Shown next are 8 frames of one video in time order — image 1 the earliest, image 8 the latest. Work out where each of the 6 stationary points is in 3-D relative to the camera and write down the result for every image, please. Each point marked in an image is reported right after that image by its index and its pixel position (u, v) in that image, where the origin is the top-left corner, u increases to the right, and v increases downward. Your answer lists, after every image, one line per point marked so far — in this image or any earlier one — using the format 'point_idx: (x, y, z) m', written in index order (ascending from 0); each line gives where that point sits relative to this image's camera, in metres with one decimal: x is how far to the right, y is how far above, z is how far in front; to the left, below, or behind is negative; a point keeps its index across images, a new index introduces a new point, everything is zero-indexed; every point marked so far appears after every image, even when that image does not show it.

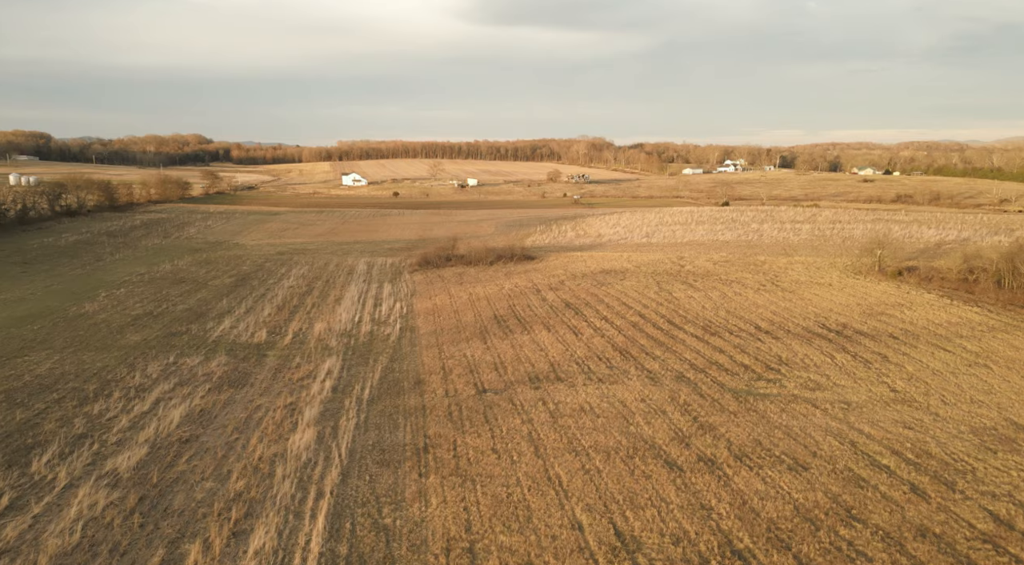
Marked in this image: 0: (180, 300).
0: (-9.7, -0.6, +20.1) m
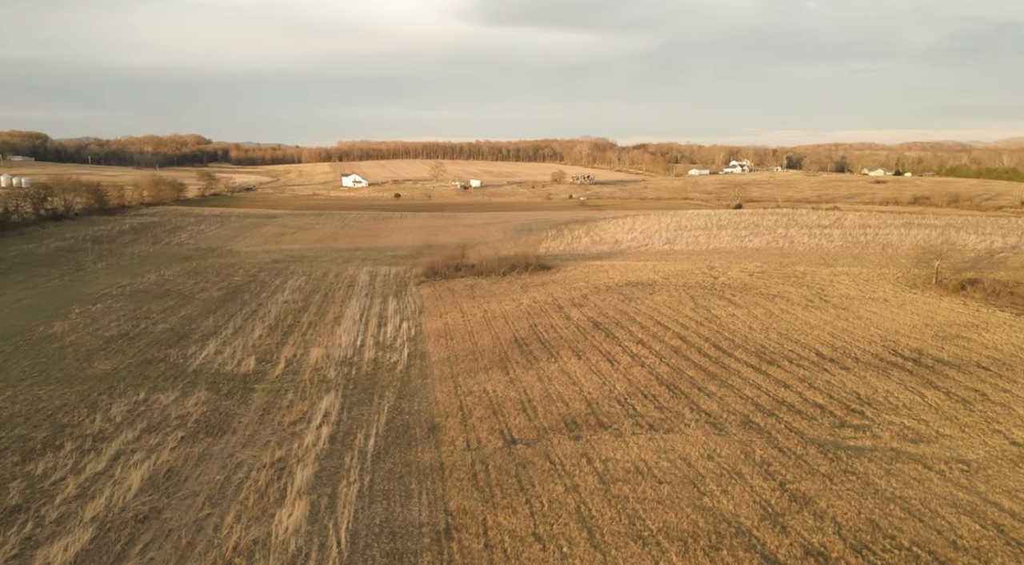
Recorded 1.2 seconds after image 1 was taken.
0: (-9.2, -1.0, +18.1) m
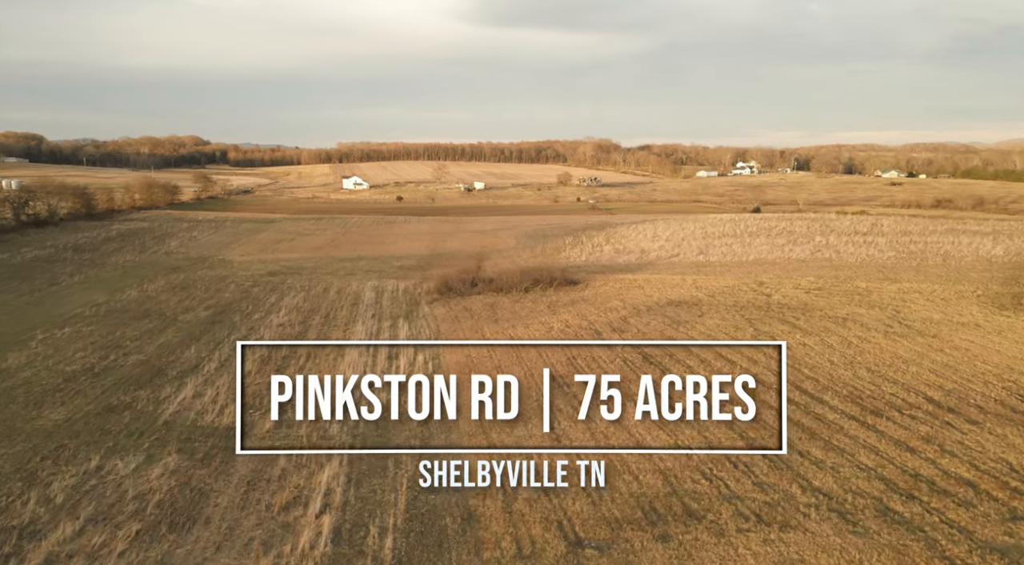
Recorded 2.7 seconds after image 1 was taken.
0: (-8.5, -1.5, +15.7) m
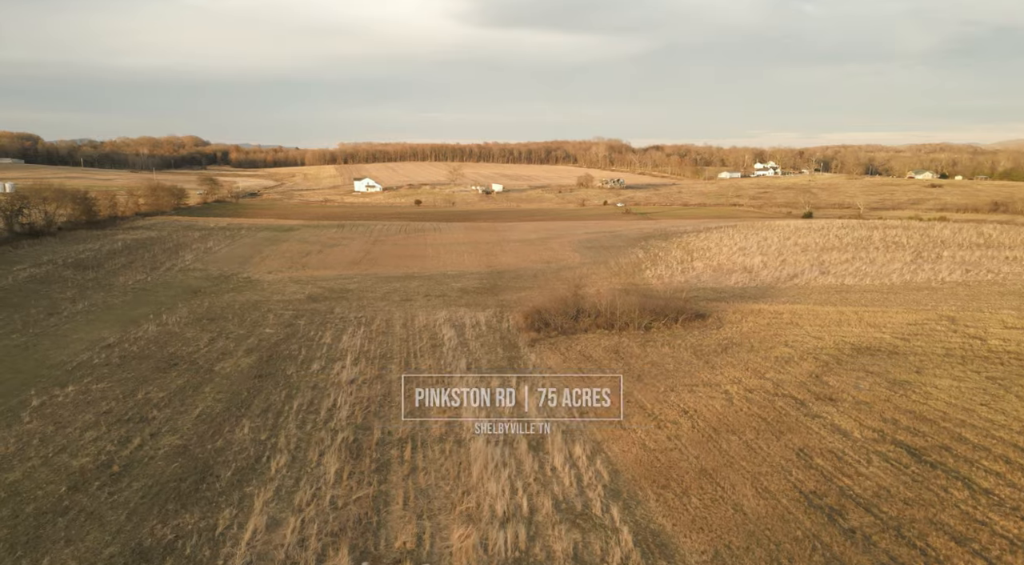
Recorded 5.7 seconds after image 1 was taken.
0: (-5.7, -2.3, +11.5) m
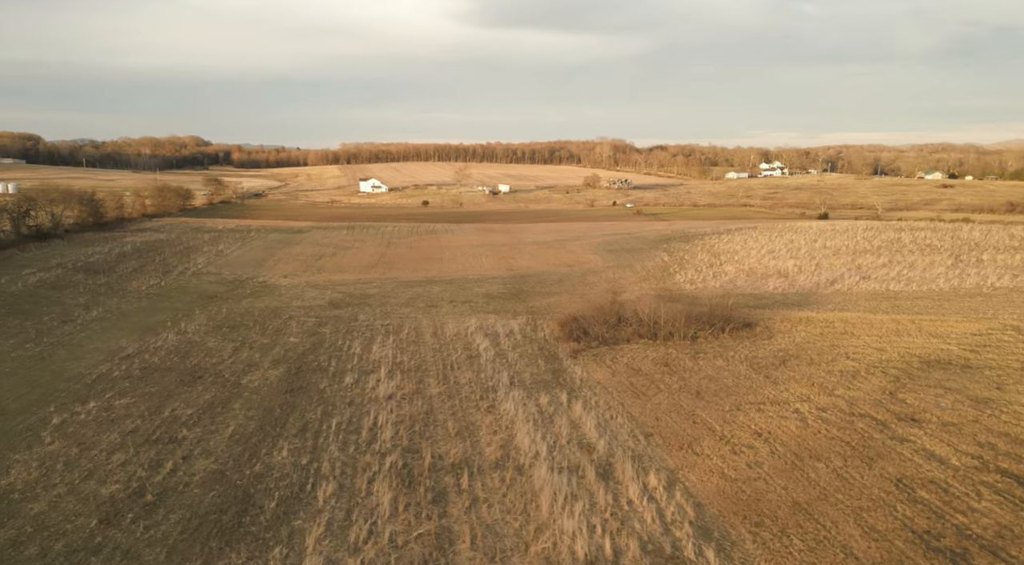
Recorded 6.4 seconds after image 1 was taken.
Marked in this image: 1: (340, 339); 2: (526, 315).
0: (-4.9, -2.5, +10.8) m
1: (-4.3, -1.4, +17.0) m
2: (+0.4, -0.9, +18.8) m
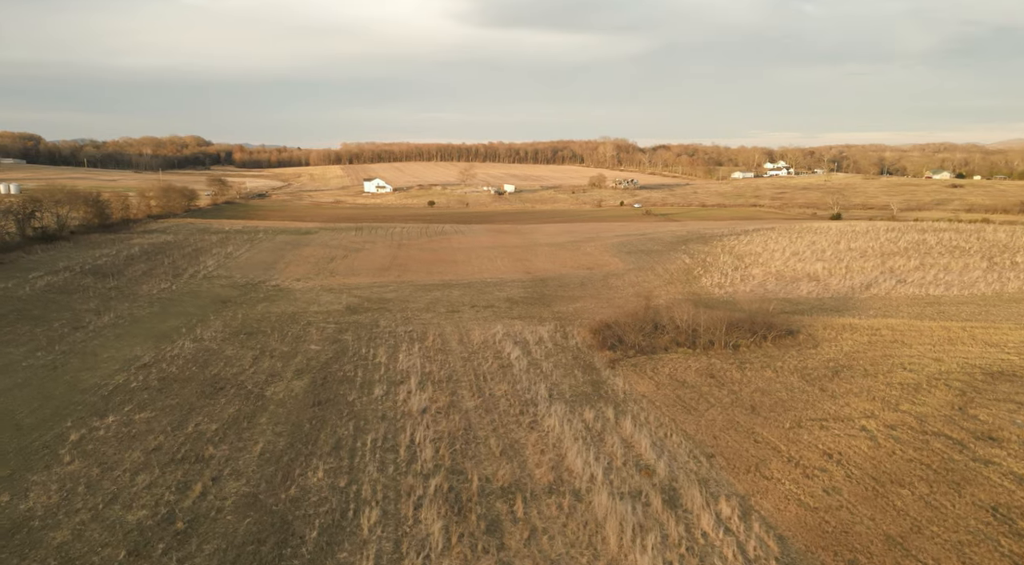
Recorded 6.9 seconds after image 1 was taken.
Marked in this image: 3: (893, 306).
0: (-4.1, -2.6, +10.1) m
1: (-3.6, -1.5, +16.3) m
2: (+1.1, -1.0, +18.2) m
3: (+9.7, -0.6, +17.5) m
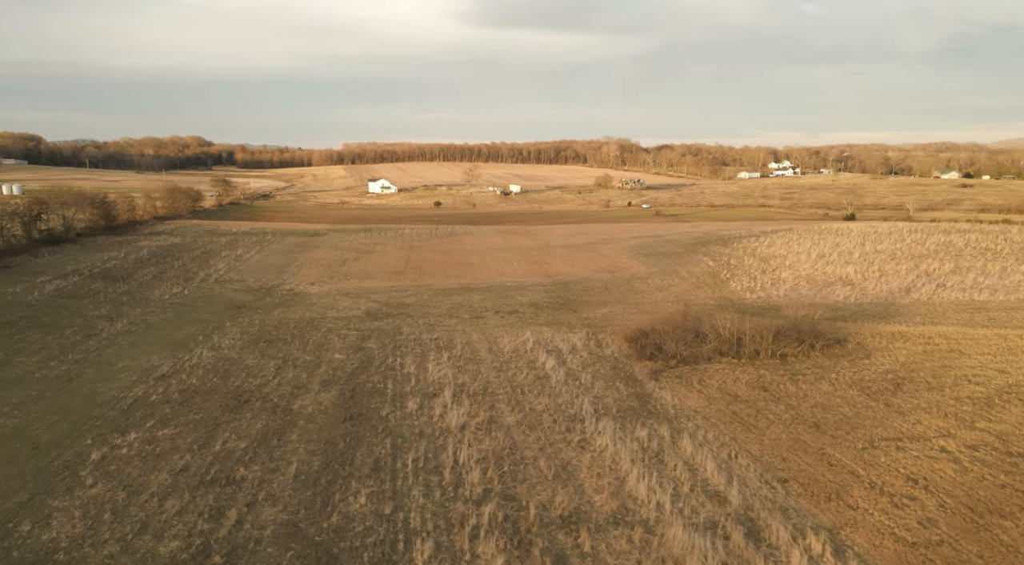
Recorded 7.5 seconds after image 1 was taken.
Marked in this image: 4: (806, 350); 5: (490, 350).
0: (-3.4, -2.8, +9.5) m
1: (-2.8, -1.7, +15.7) m
2: (+1.8, -1.2, +17.5) m
3: (+10.4, -0.7, +16.8) m
4: (+6.0, -1.4, +14.1) m
5: (-0.5, -1.6, +15.9) m
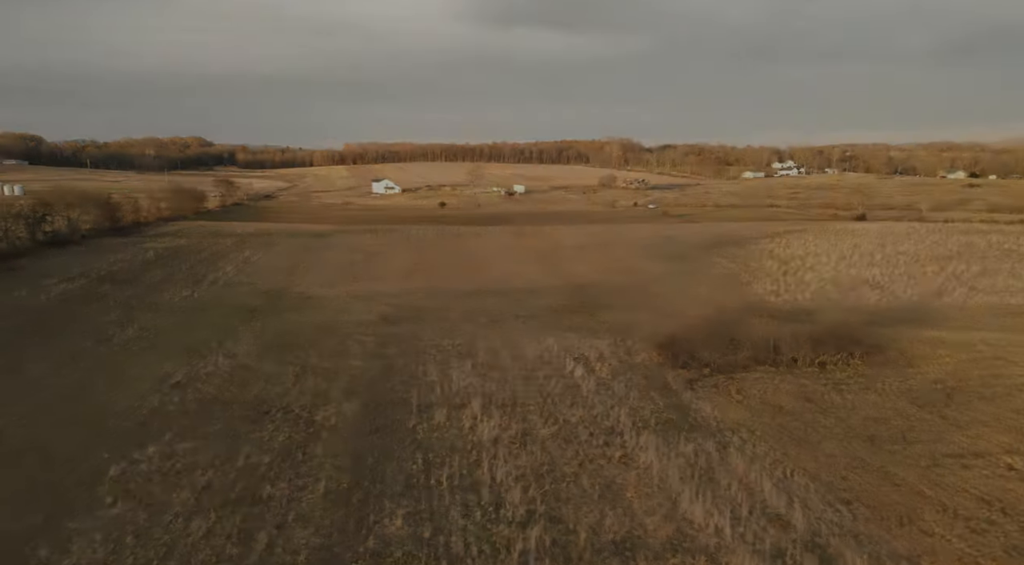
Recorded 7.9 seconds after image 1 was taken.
0: (-2.8, -2.9, +8.9) m
1: (-2.3, -1.8, +15.2) m
2: (+2.4, -1.3, +17.0) m
3: (+11.0, -0.8, +16.3) m
4: (+6.6, -1.5, +13.5) m
5: (+0.1, -1.7, +15.4) m
